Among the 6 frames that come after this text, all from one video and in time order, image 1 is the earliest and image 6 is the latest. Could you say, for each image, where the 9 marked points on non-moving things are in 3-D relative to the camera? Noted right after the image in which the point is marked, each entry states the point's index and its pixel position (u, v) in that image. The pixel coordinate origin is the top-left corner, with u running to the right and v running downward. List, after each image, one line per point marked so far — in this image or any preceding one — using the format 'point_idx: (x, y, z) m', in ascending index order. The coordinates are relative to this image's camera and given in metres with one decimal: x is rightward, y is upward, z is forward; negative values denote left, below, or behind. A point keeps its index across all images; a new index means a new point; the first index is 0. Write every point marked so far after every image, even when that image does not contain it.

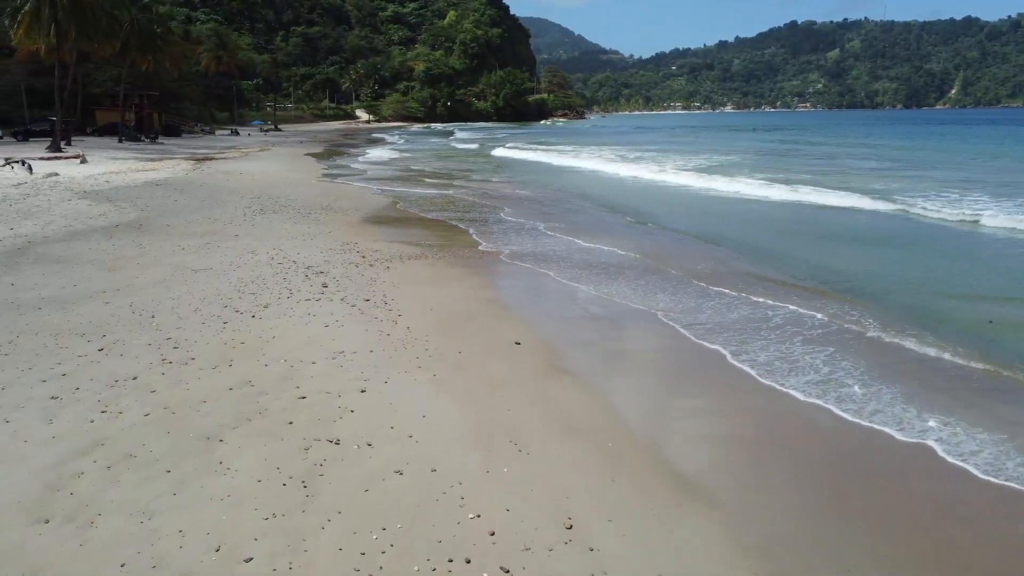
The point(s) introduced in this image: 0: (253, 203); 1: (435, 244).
0: (-5.6, +1.8, +17.3) m
1: (-1.2, +0.7, +12.4) m
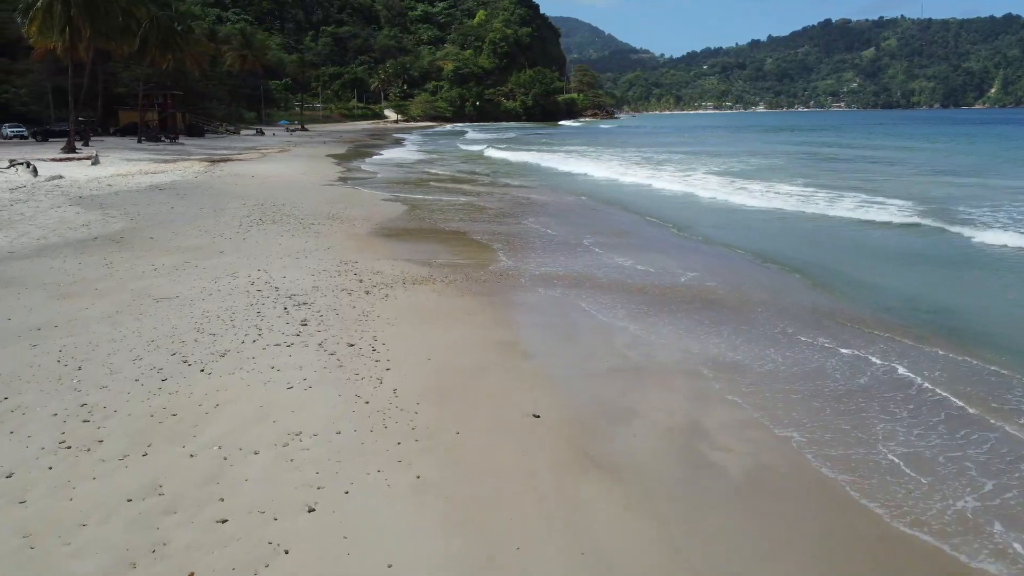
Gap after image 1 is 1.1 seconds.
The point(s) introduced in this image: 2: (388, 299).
0: (-5.1, +1.5, +15.9) m
1: (-0.9, +0.3, +10.8) m
2: (-1.3, -0.1, +8.4) m
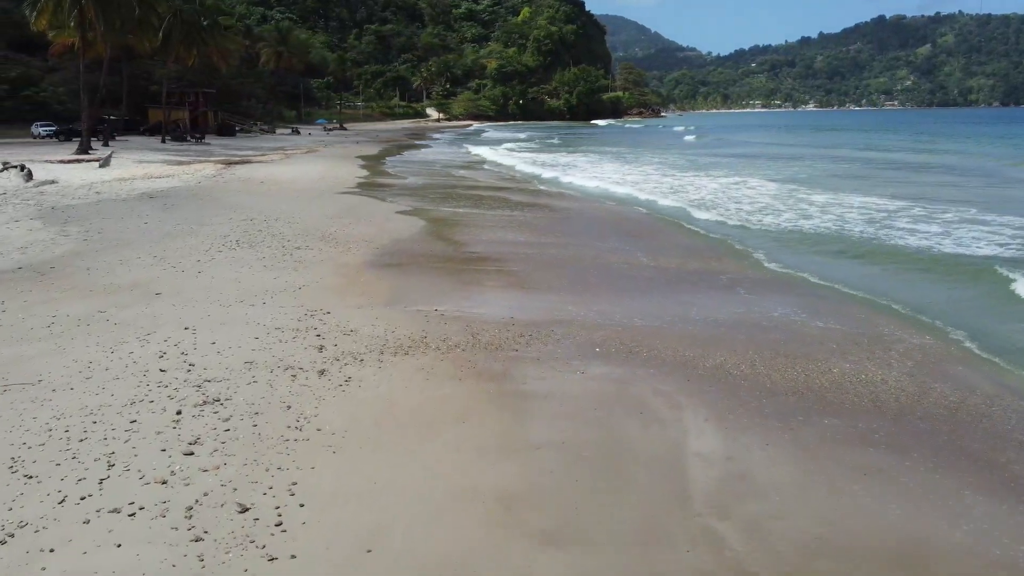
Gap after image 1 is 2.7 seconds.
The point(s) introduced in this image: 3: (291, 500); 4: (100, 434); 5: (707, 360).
0: (-4.5, +1.0, +13.4) m
1: (-0.6, -0.2, +8.0) m
2: (-1.2, -0.7, +5.7) m
3: (-1.1, -1.0, +3.9) m
4: (-2.4, -0.8, +4.6) m
5: (+1.6, -0.6, +6.6) m
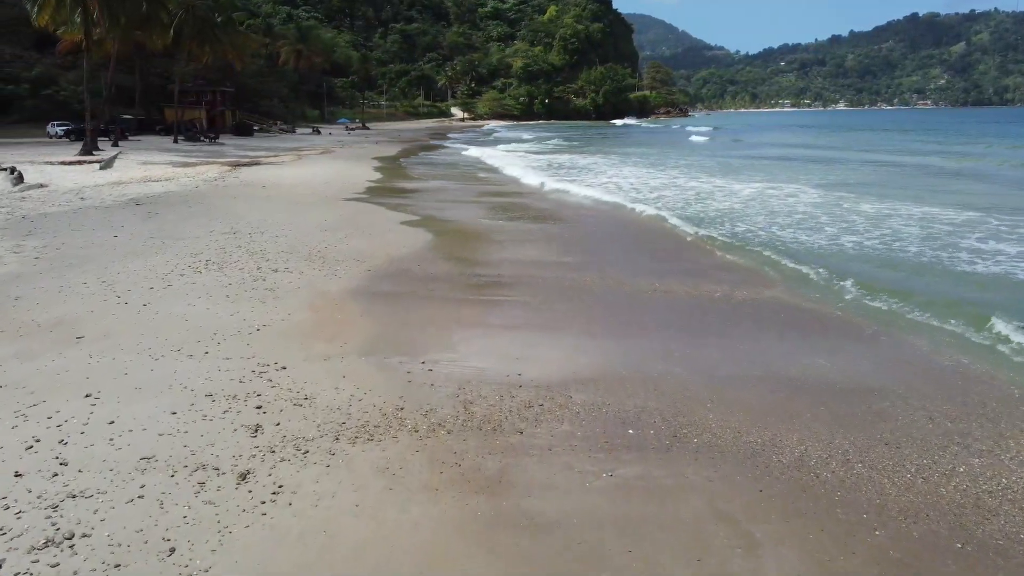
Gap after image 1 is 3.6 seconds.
0: (-4.3, +0.7, +11.7) m
1: (-0.5, -0.6, +6.3) m
2: (-1.2, -1.1, +3.9) m
3: (-1.1, -1.4, +2.2) m
4: (-2.4, -1.2, +3.0) m
5: (+1.6, -1.0, +4.8) m
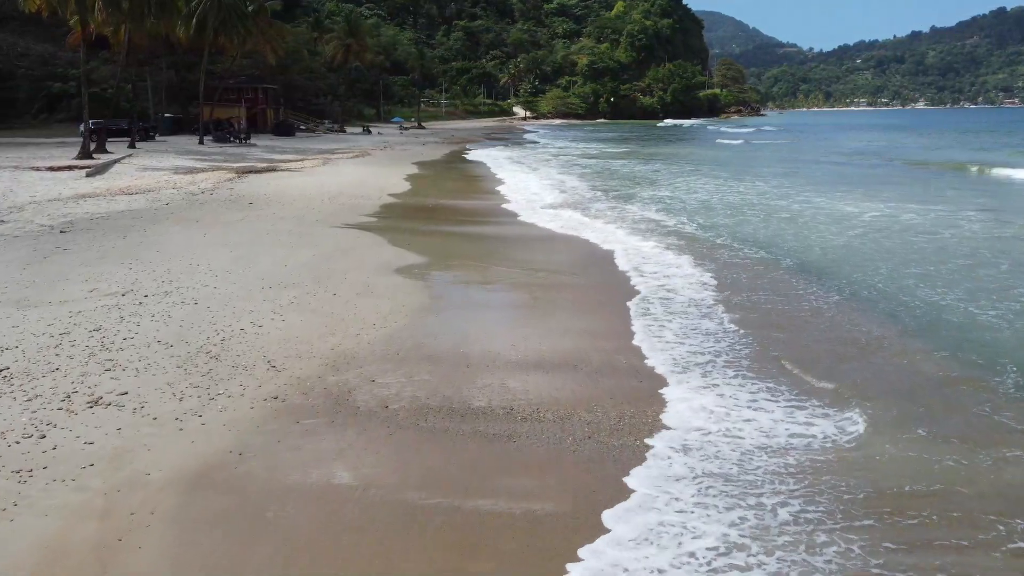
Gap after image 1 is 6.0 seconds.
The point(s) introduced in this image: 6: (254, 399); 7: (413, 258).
0: (-4.0, -0.3, +7.4) m
1: (-0.7, -1.6, +1.7) m
2: (-1.5, -2.1, -0.6) m
3: (-1.6, -2.4, -2.3) m
4: (-2.8, -2.2, -1.5) m
5: (+1.3, -2.0, 0.0) m
6: (-1.8, -0.8, +5.6) m
7: (-1.4, +0.4, +11.4) m
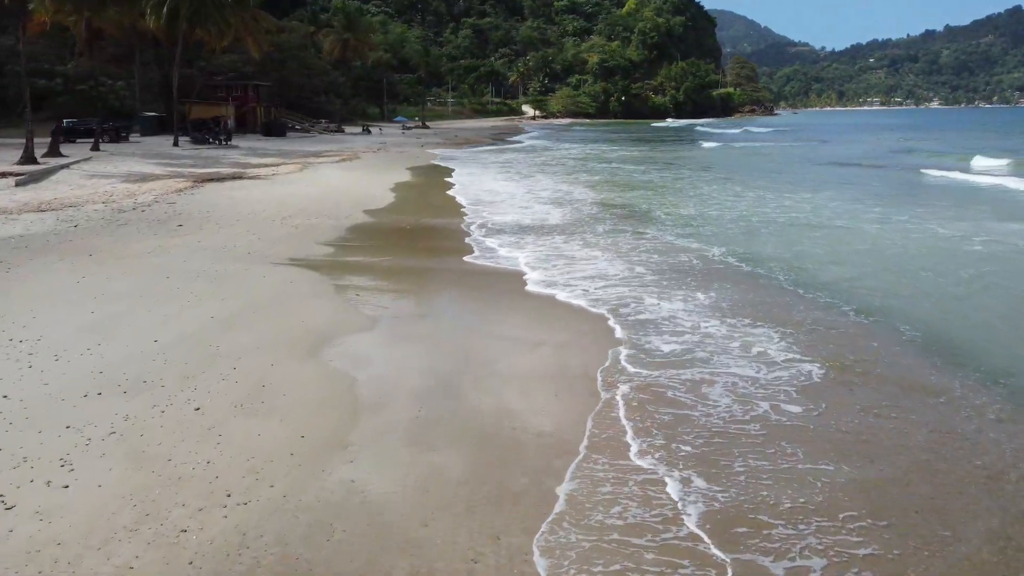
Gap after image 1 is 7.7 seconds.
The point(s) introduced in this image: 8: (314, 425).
0: (-4.2, -1.0, +4.0) m
1: (-0.9, -2.4, -1.7) m
2: (-1.8, -2.8, -4.0) m
3: (-1.9, -3.1, -5.7) m
4: (-3.1, -2.9, -4.9) m
5: (+1.1, -2.8, -3.4) m
6: (-2.0, -1.5, +2.2) m
7: (-1.5, -0.3, +8.0) m
8: (-1.1, -0.9, +5.2) m
